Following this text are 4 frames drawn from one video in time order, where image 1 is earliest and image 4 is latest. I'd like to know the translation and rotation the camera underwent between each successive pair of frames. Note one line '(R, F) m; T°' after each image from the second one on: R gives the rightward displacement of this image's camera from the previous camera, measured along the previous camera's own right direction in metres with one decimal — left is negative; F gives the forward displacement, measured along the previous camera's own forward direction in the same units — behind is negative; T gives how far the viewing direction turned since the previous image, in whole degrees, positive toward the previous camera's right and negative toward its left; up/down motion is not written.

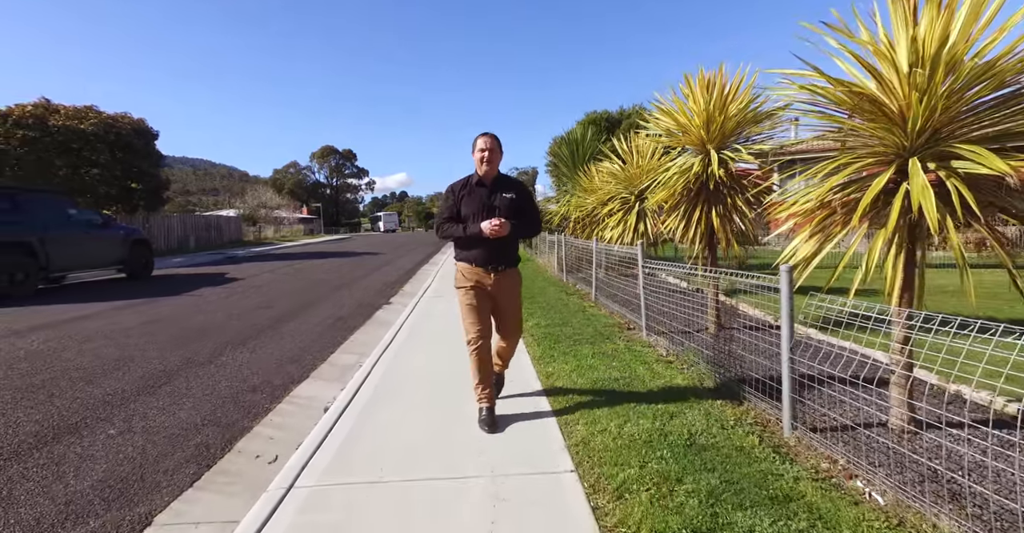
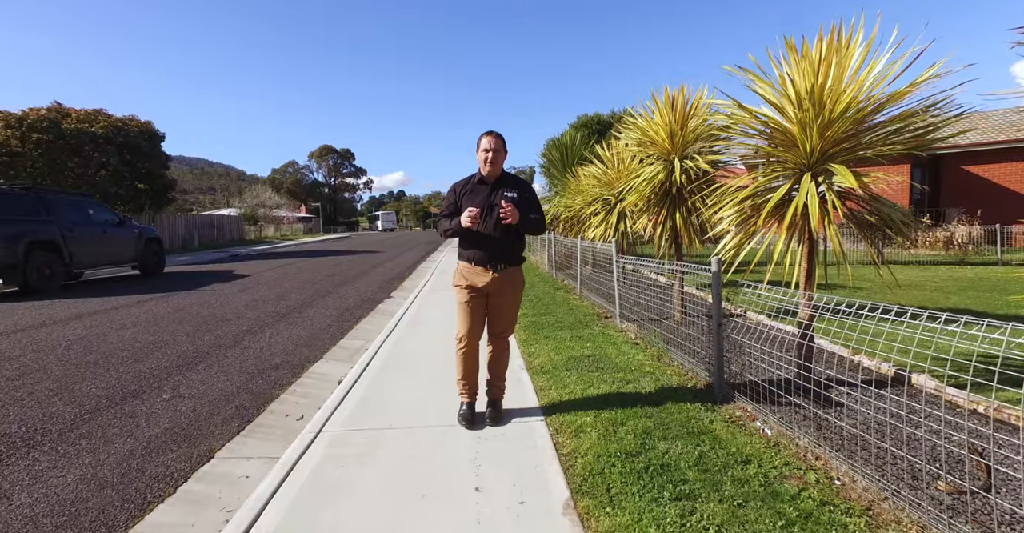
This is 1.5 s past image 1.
(+0.1, -0.7) m; 0°
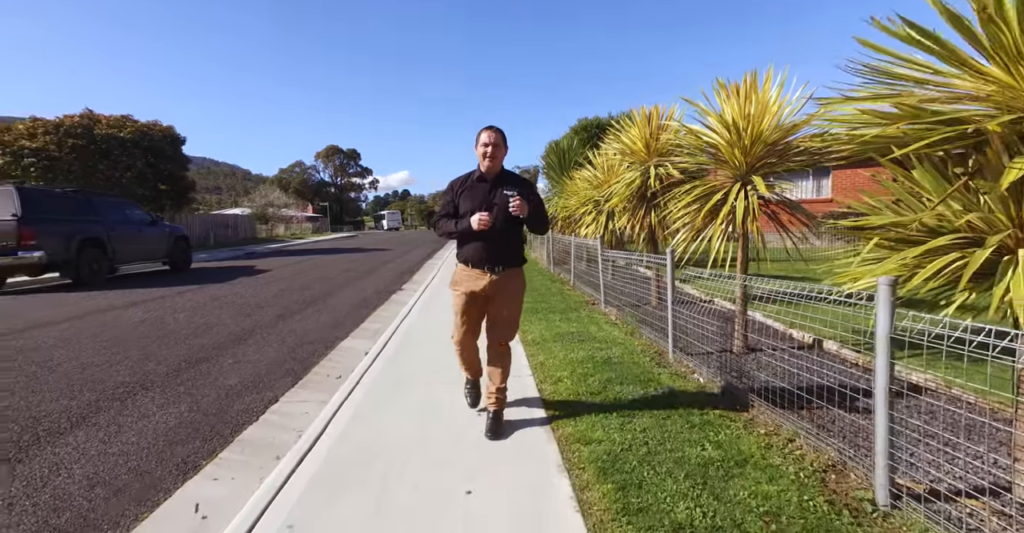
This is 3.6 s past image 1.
(+0.1, -1.0) m; 0°
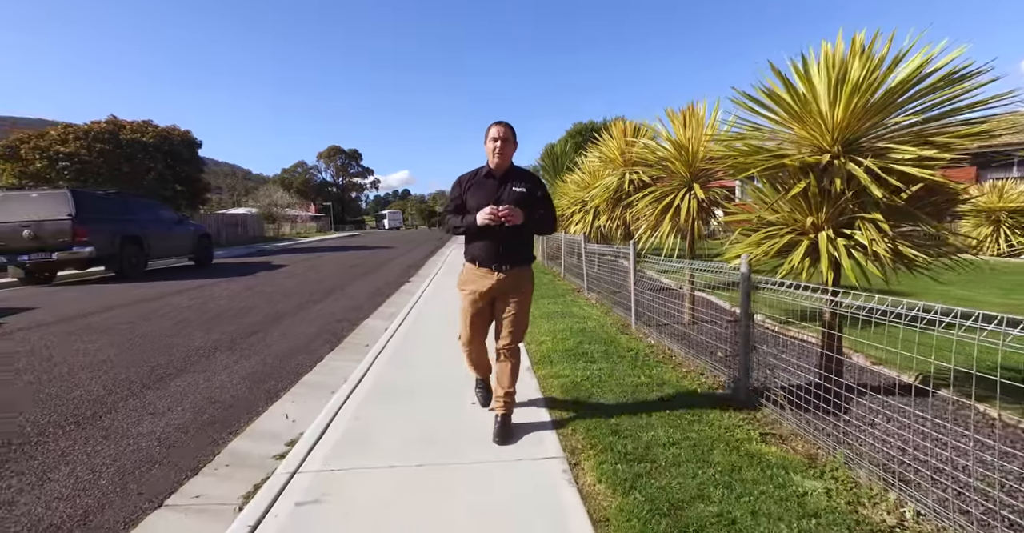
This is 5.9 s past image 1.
(+0.1, -1.1) m; 0°
